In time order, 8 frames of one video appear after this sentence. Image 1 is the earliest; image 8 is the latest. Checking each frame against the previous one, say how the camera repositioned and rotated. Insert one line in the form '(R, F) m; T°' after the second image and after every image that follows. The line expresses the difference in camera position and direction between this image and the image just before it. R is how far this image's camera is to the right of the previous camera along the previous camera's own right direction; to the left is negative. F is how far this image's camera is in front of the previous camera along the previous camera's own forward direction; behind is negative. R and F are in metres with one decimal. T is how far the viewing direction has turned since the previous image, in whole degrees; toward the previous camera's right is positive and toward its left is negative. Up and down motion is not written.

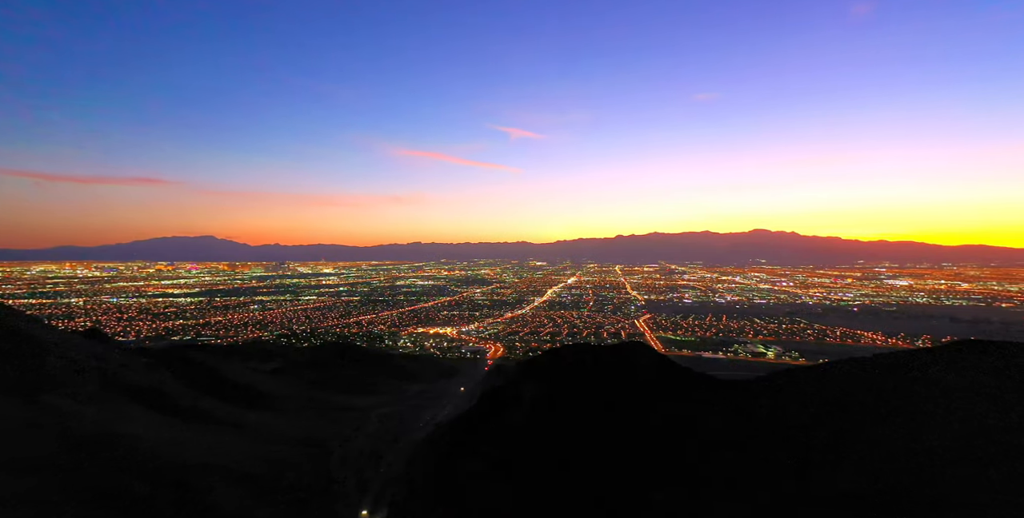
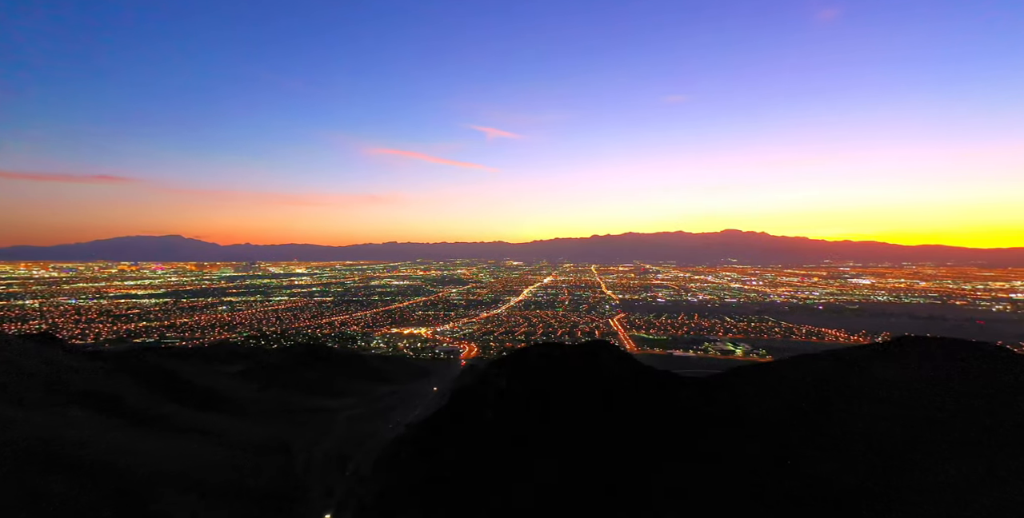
(+0.2, -0.1) m; +2°
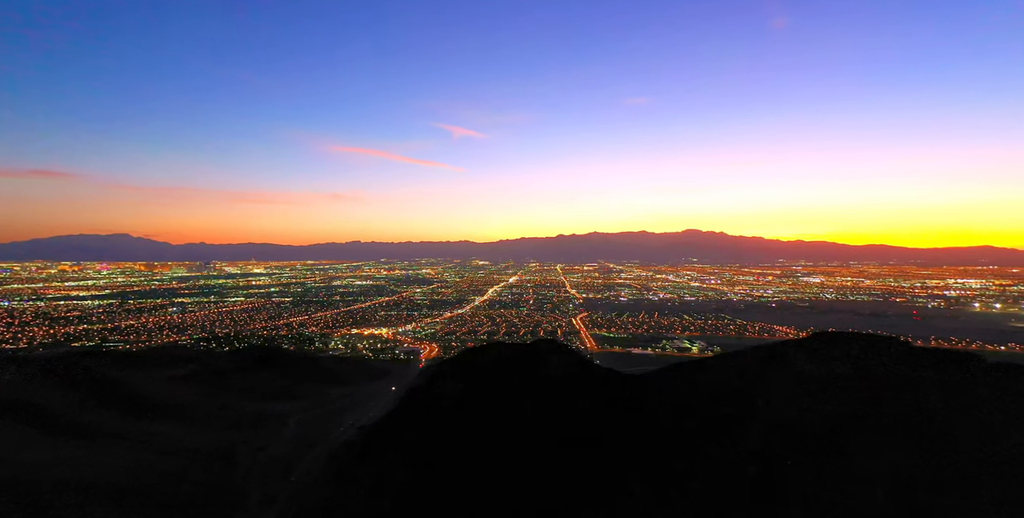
(+0.3, -0.2) m; +3°
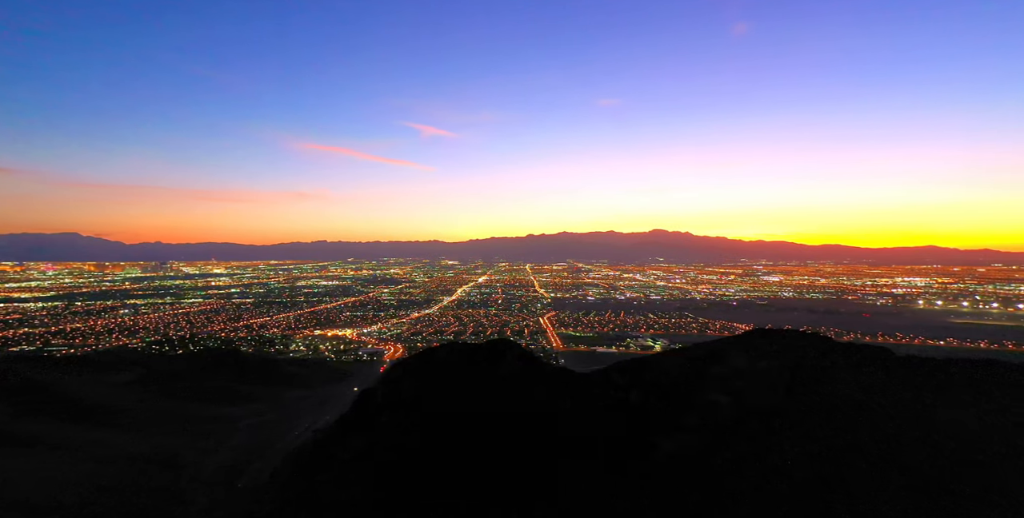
(+0.3, -0.1) m; +3°
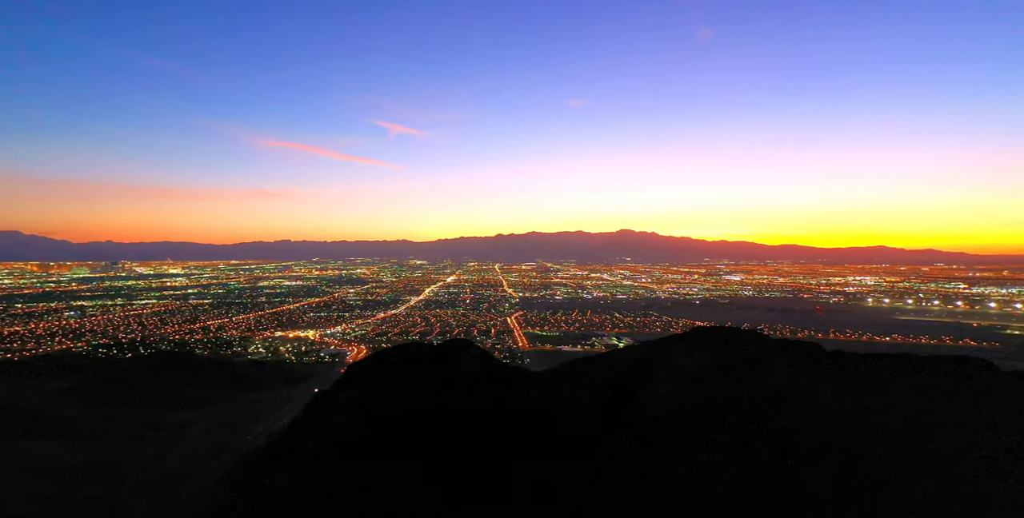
(+0.3, 0.0) m; +3°
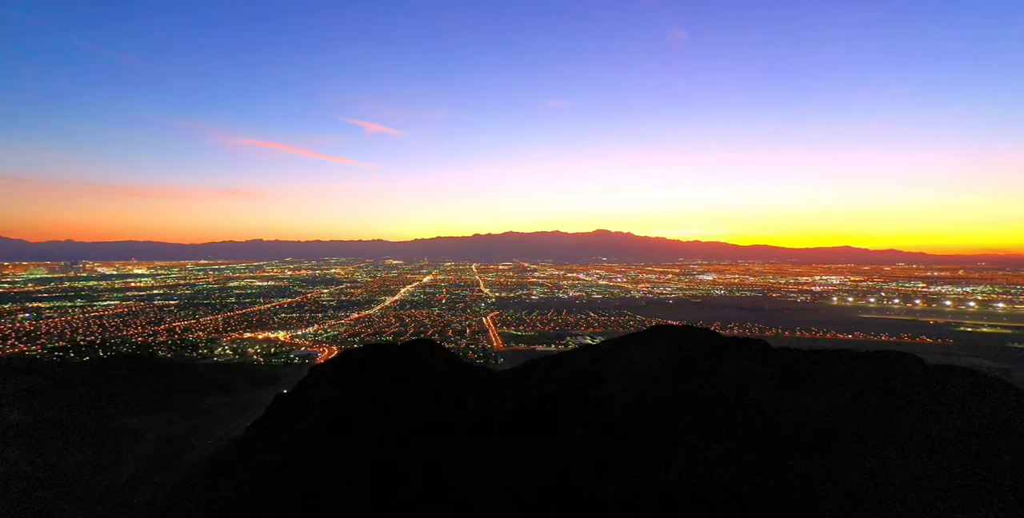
(+0.2, +0.1) m; +2°
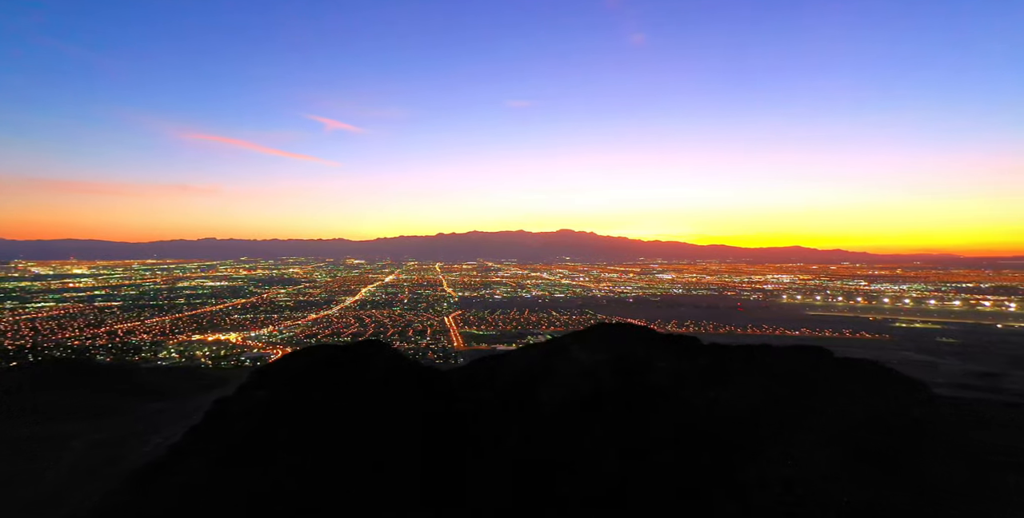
(+0.3, +0.2) m; +3°
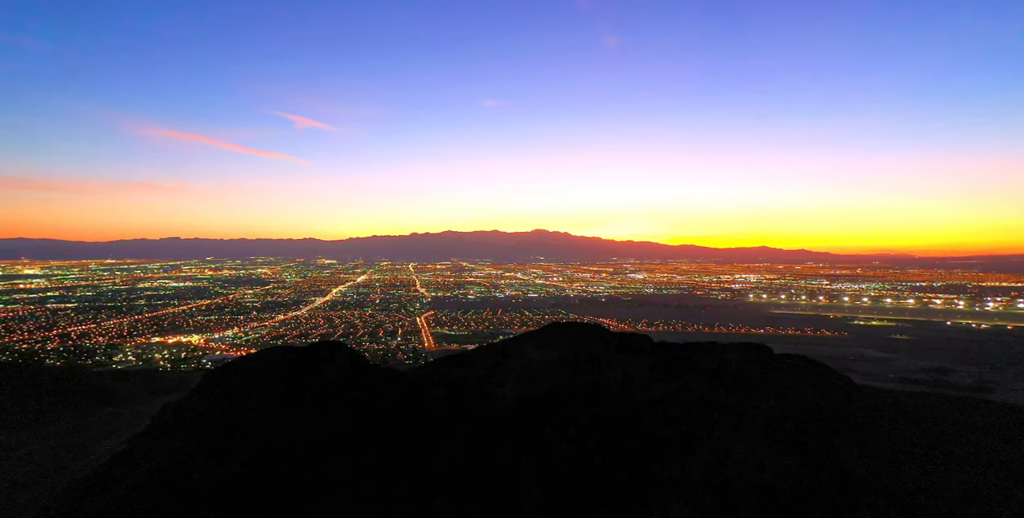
(+0.2, +0.2) m; +2°
